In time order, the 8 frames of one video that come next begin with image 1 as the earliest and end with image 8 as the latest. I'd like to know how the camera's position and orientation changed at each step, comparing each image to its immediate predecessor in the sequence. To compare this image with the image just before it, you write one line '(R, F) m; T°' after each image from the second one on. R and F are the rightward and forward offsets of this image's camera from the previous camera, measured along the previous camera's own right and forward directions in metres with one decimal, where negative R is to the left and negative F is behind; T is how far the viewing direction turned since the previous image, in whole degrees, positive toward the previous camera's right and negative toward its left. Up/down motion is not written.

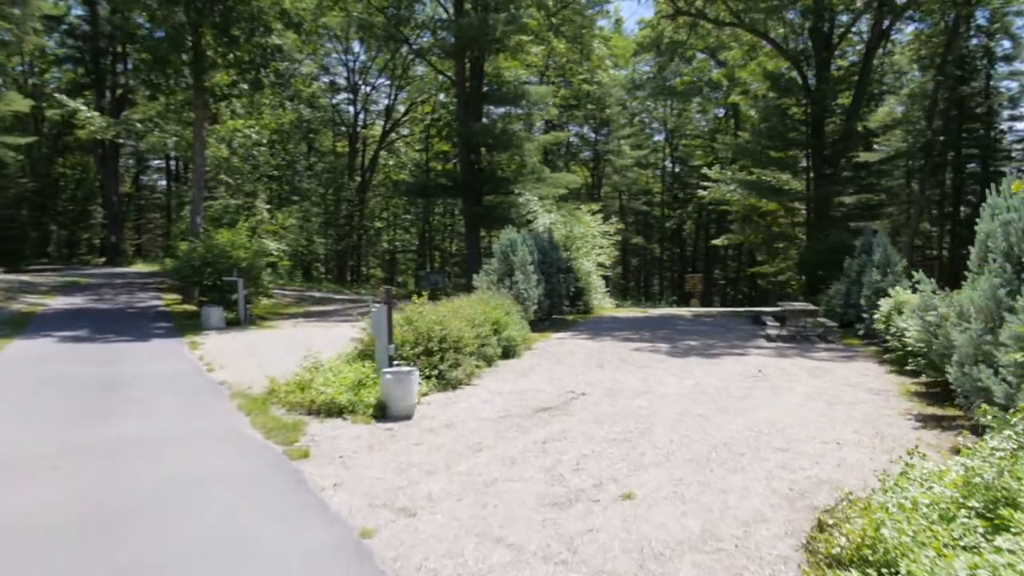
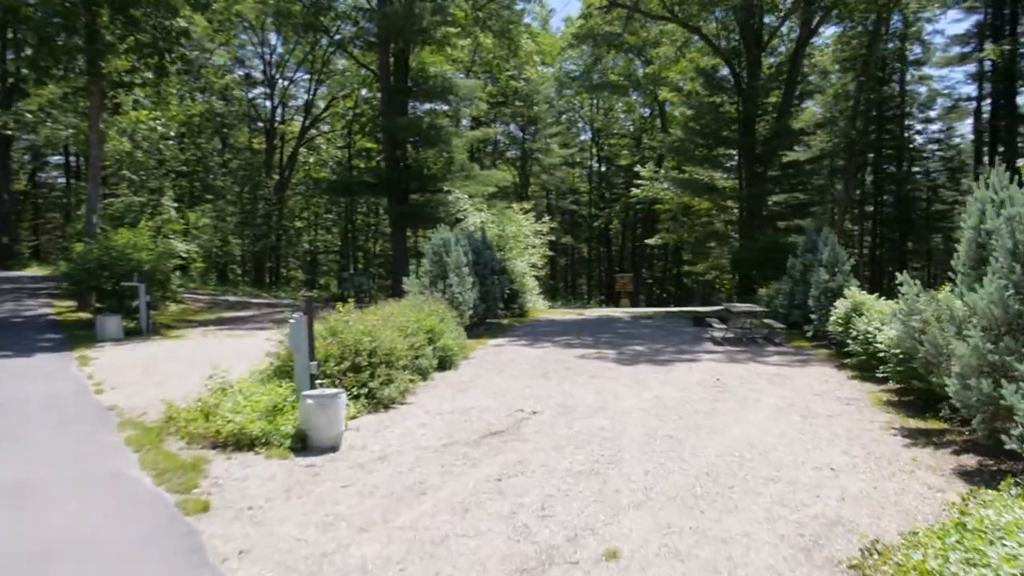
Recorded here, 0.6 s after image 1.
(-0.1, +0.8) m; +6°
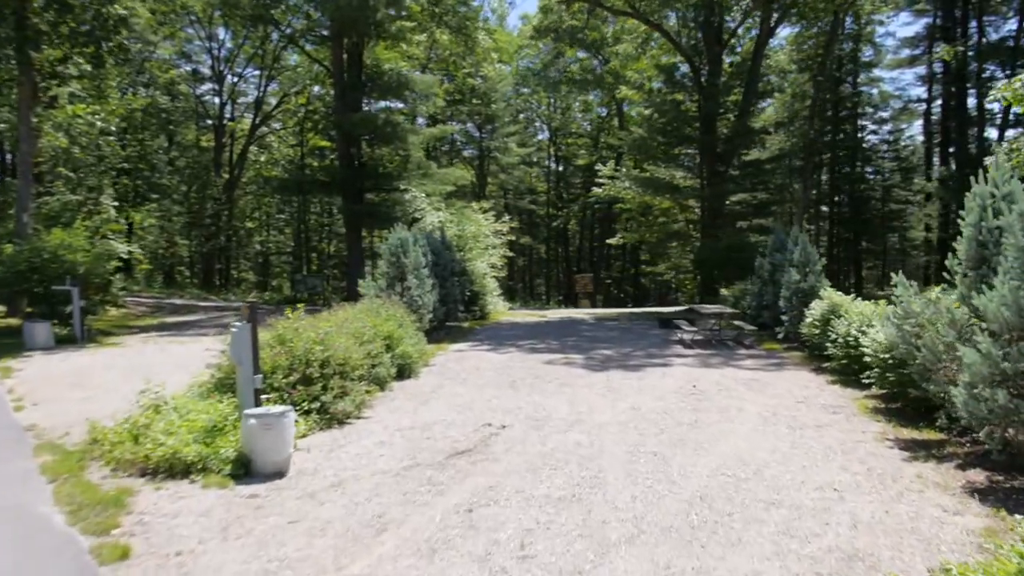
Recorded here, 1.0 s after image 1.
(-0.1, +0.5) m; +3°
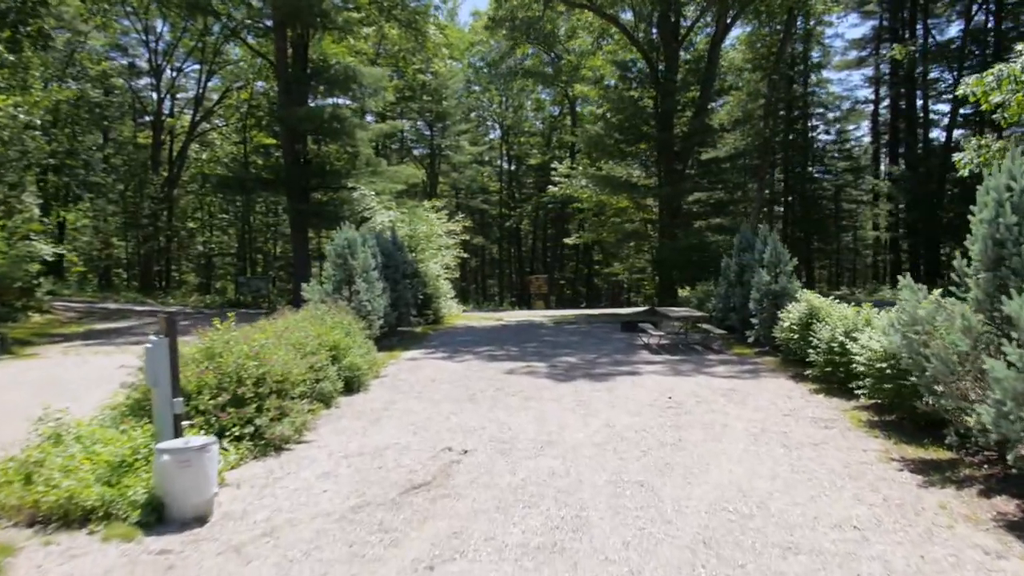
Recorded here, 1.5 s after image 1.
(-0.1, +0.7) m; +4°
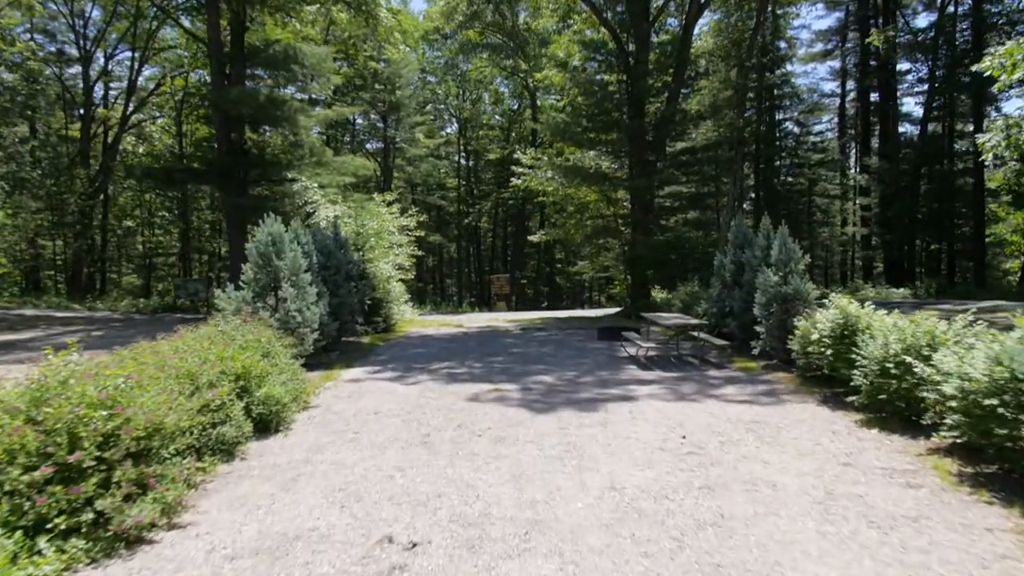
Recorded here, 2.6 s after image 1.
(0.0, +1.6) m; +3°
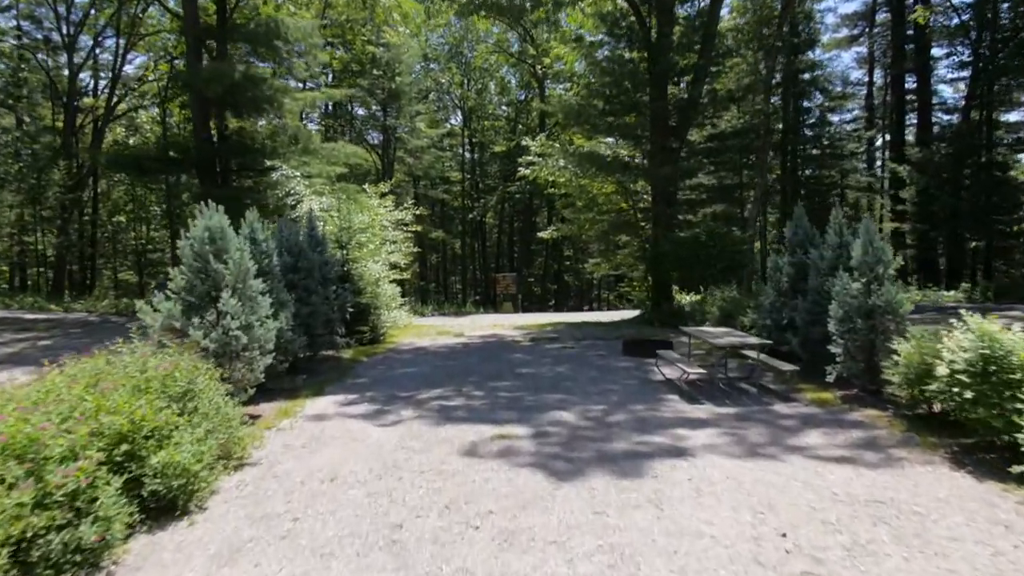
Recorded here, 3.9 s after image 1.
(0.0, +1.8) m; 0°
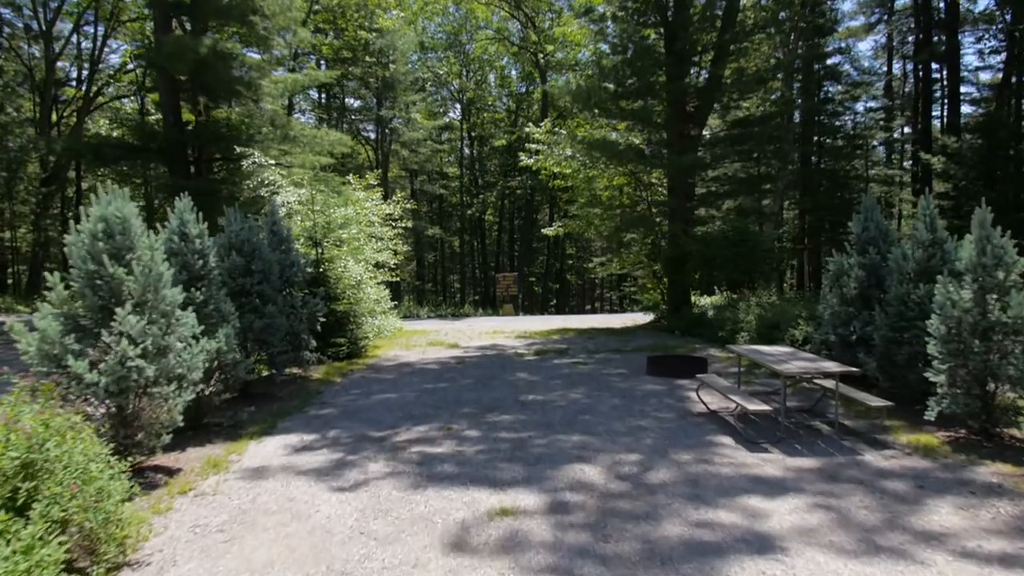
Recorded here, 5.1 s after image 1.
(0.0, +1.5) m; 0°
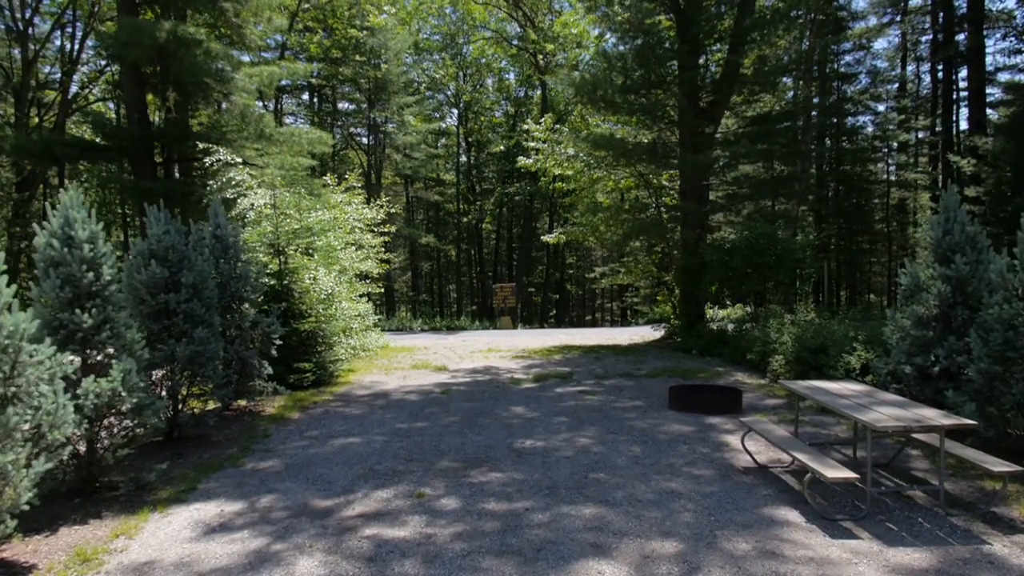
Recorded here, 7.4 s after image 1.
(0.0, +1.3) m; 0°
